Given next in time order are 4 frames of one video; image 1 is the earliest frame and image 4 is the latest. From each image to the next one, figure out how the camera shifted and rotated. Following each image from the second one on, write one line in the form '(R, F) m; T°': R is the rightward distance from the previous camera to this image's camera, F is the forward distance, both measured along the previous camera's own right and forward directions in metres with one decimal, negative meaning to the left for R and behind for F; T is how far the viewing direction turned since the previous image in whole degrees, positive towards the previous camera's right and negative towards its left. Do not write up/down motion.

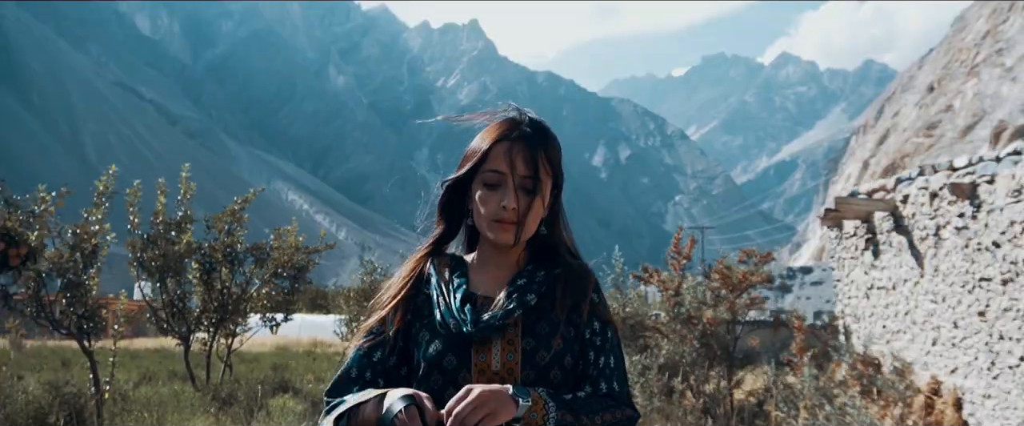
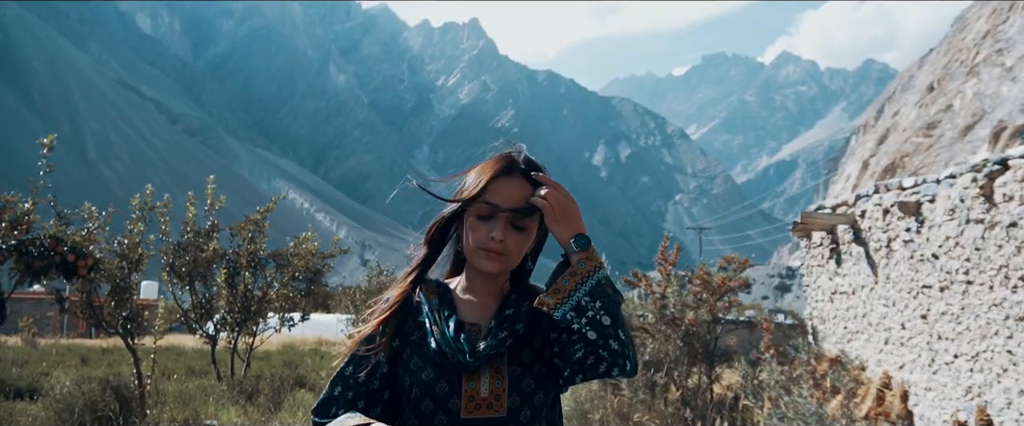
(0.0, -0.5) m; 0°
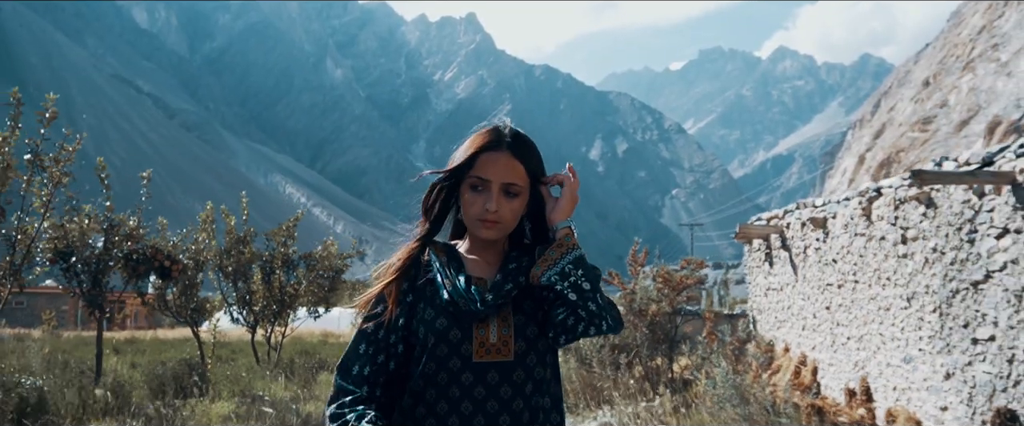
(0.0, -1.1) m; 0°
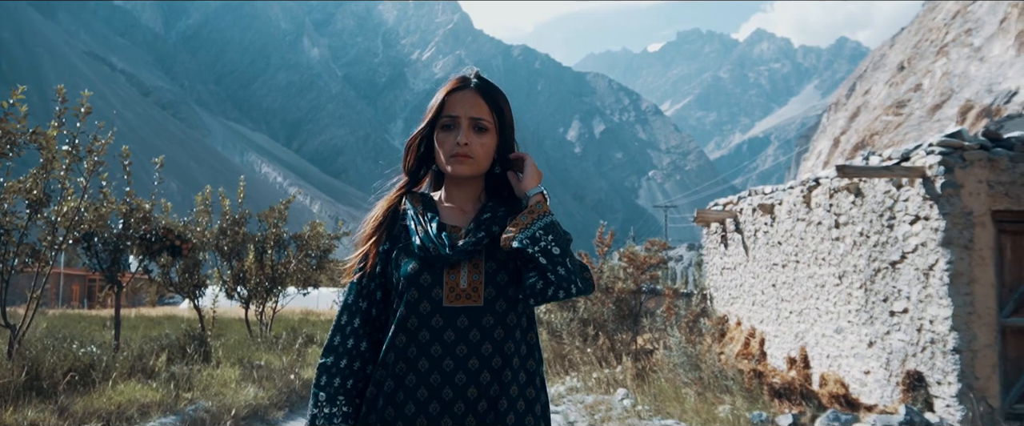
(0.0, -0.5) m; +1°
